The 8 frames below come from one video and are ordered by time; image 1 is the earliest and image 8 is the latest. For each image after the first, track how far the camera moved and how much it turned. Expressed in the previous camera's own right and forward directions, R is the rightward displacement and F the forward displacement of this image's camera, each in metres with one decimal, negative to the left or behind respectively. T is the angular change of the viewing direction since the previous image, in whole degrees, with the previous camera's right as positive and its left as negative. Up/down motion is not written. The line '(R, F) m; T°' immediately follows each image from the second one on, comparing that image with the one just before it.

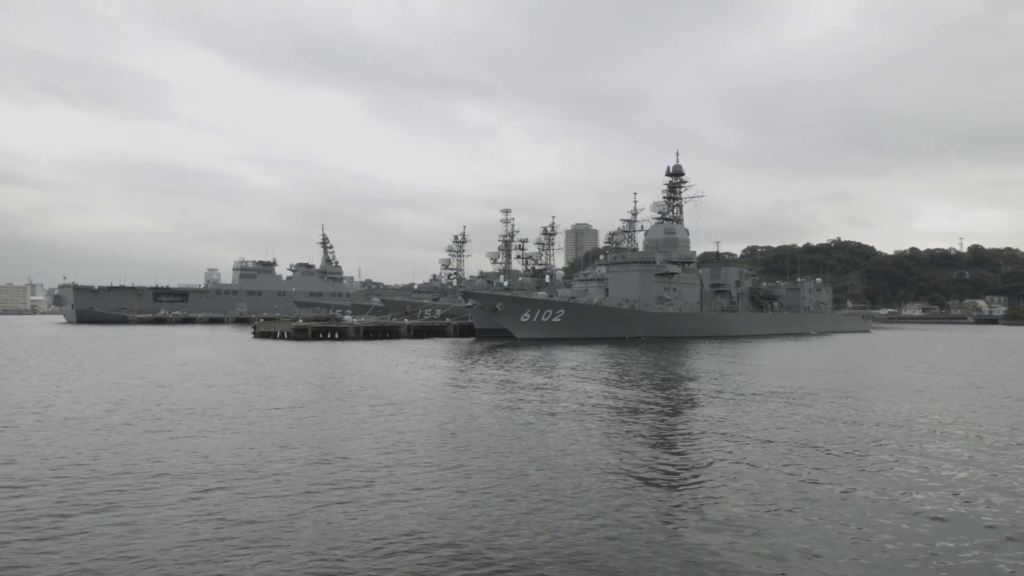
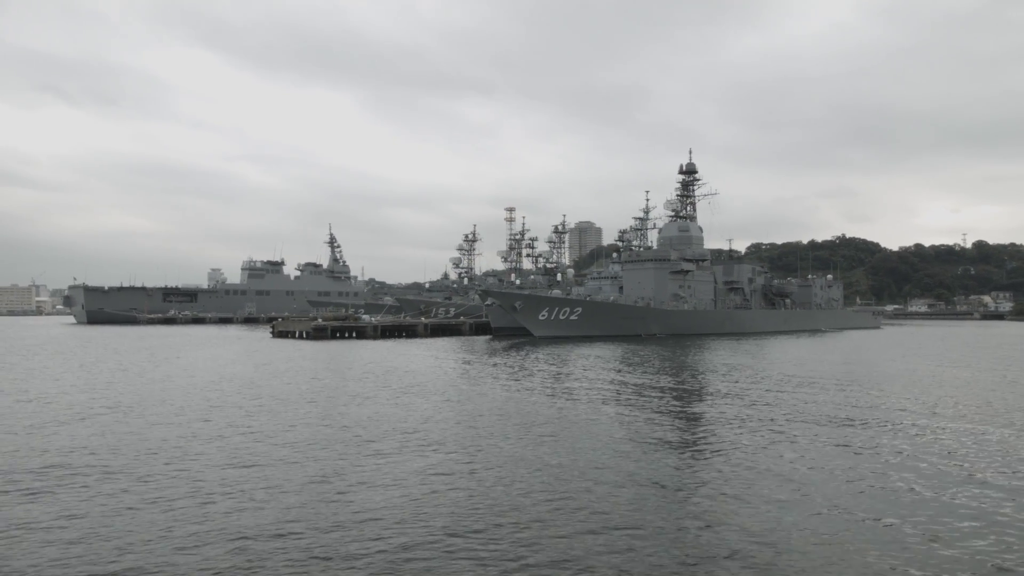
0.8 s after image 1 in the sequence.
(-0.5, -0.1) m; 0°
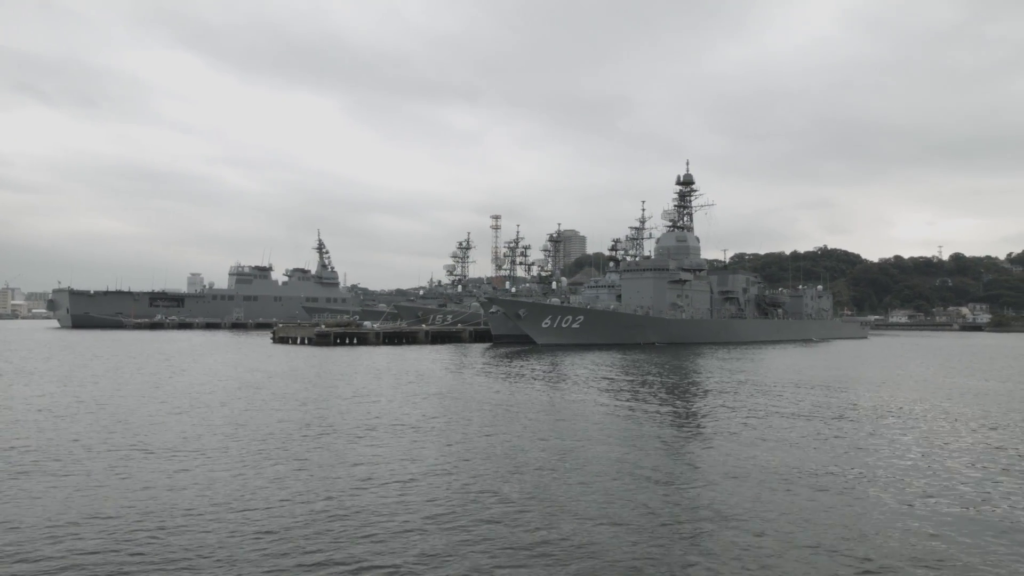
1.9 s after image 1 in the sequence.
(-0.6, -0.2) m; +1°
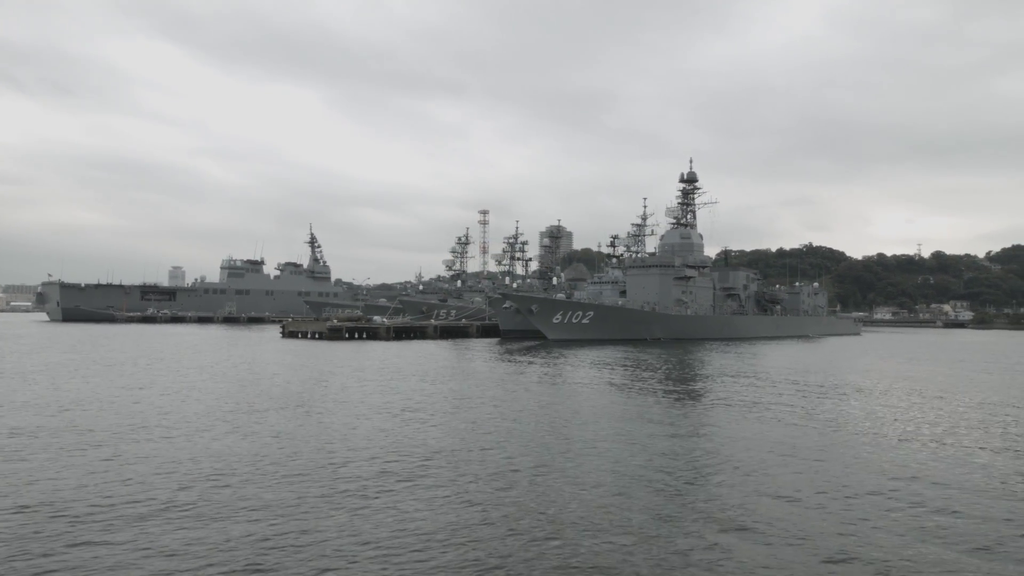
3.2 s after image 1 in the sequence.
(-0.8, -0.2) m; +1°
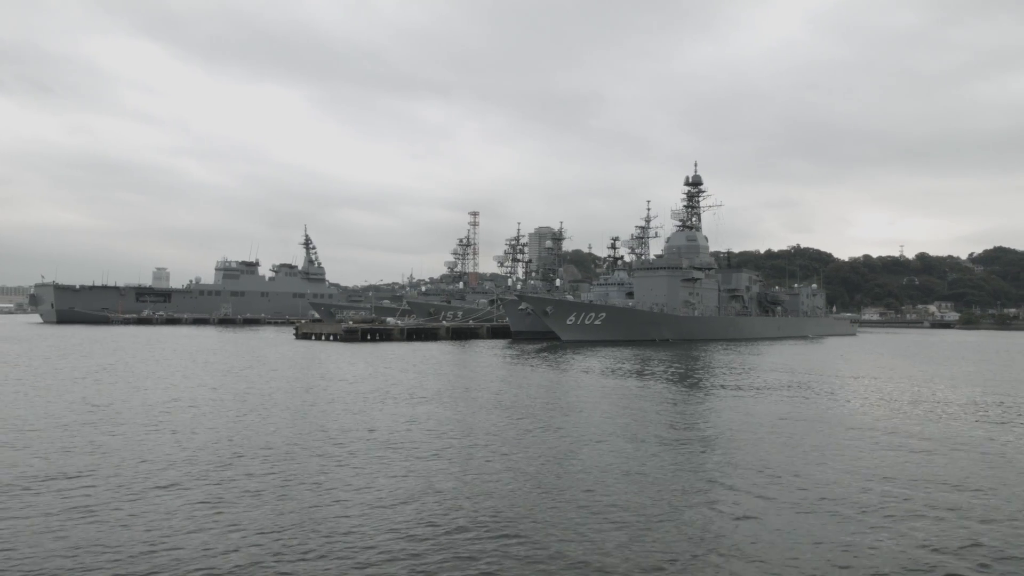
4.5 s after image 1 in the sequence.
(-0.8, -0.3) m; +1°
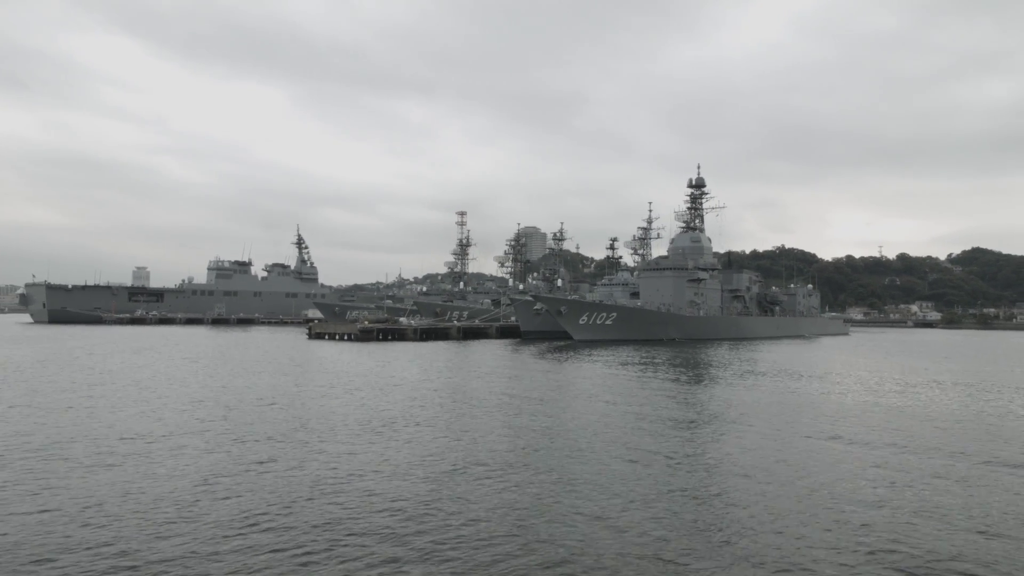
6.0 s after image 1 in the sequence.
(-0.9, -0.3) m; +1°
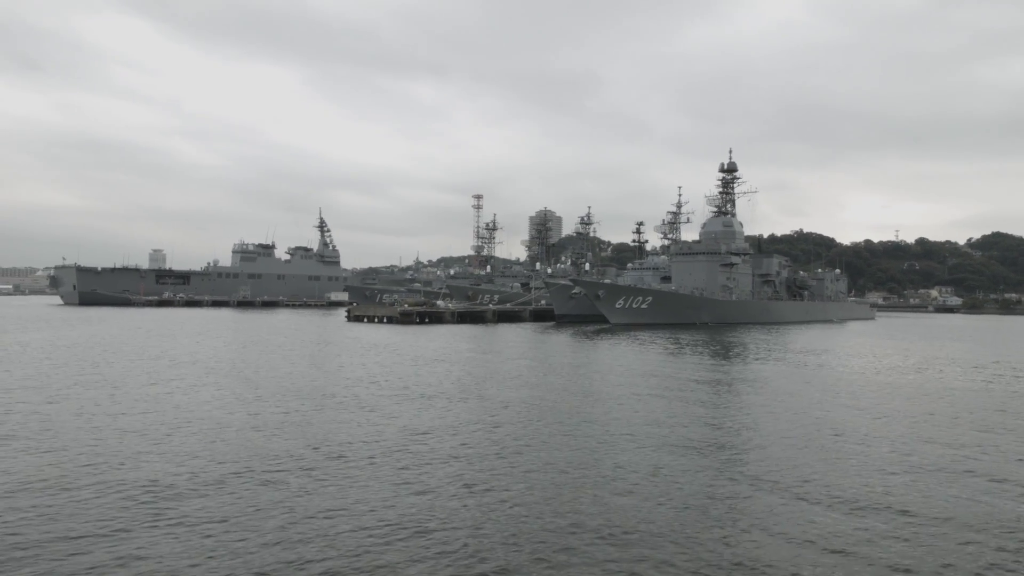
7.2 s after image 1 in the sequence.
(-0.8, -0.3) m; -1°
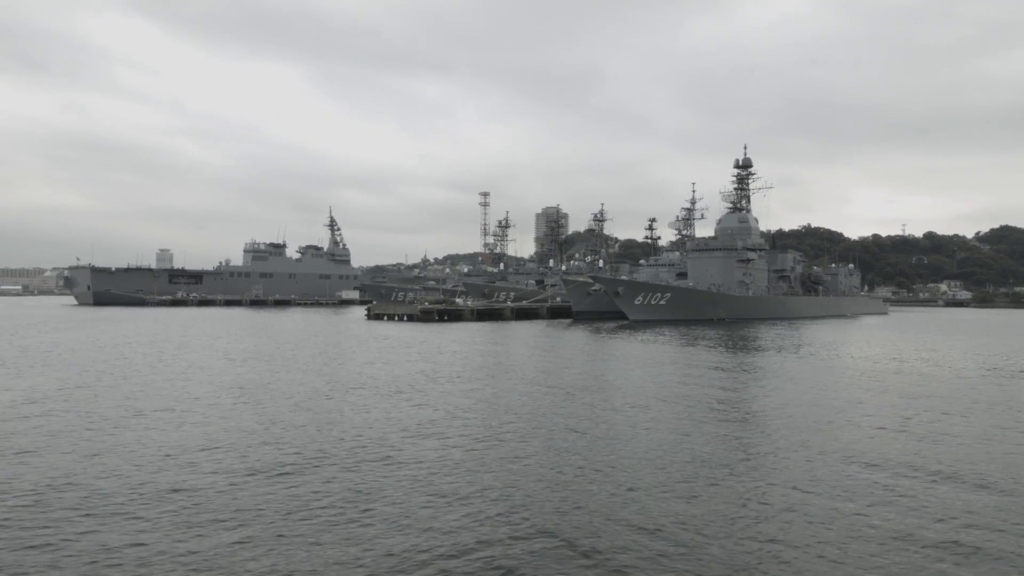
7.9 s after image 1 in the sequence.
(-0.5, -0.2) m; -1°
